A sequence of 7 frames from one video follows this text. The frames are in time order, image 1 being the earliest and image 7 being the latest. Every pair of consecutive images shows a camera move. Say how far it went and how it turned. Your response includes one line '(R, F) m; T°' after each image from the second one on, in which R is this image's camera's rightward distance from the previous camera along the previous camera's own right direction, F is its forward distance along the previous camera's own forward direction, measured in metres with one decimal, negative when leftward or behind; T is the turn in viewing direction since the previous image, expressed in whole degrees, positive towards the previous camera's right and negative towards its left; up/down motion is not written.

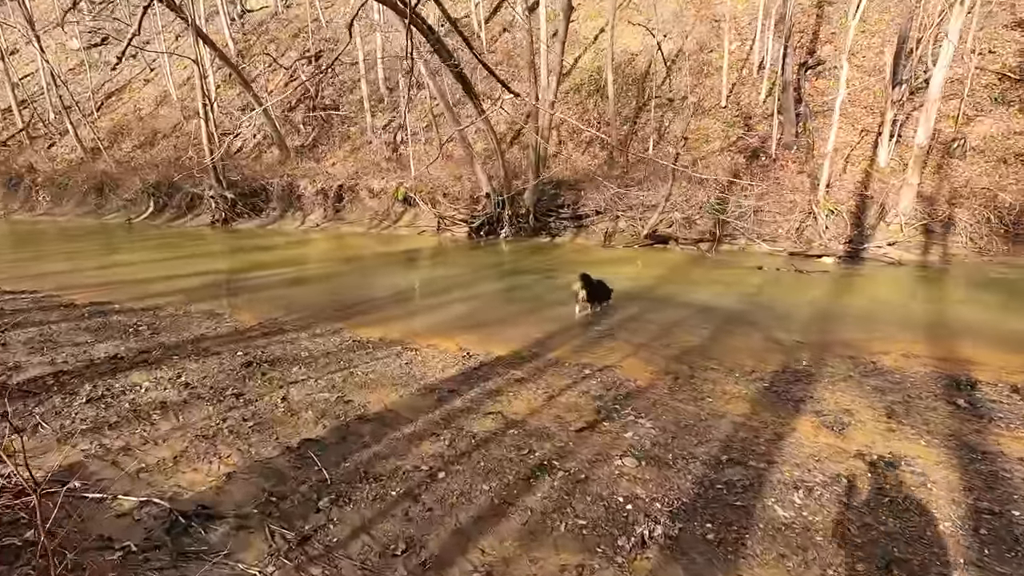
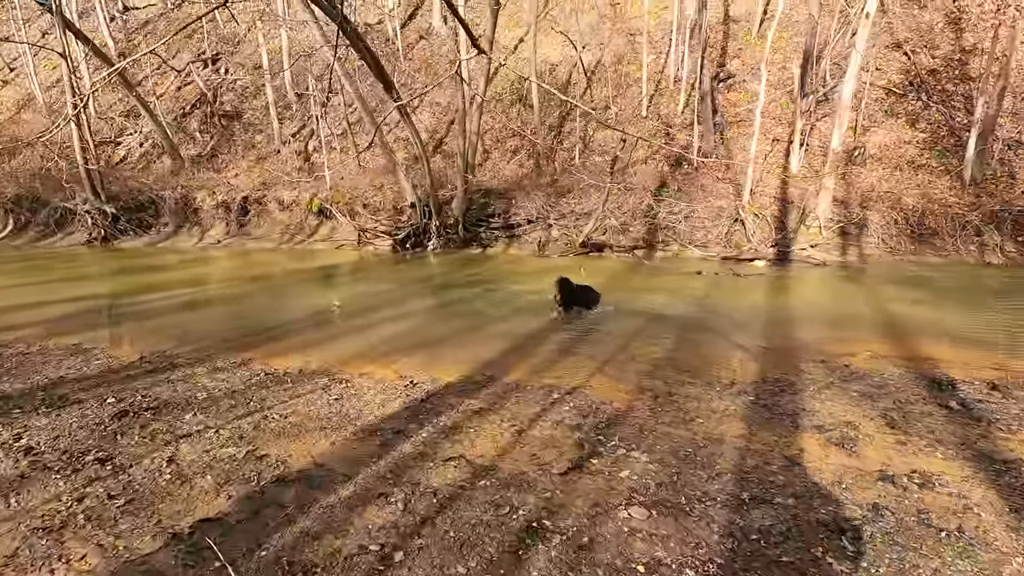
(-0.4, +1.2) m; +8°
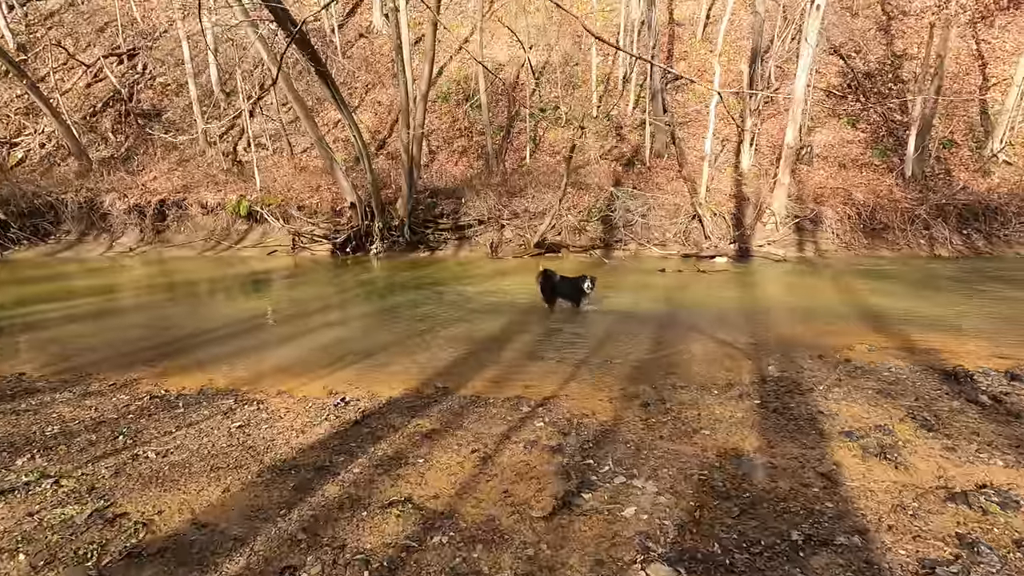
(-0.1, +1.3) m; +5°
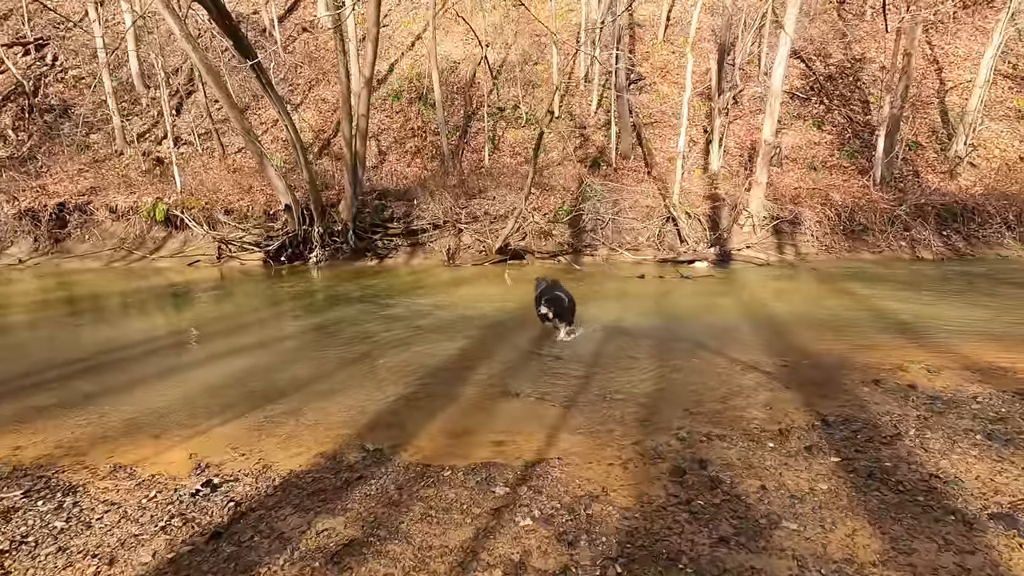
(0.0, +1.9) m; +4°
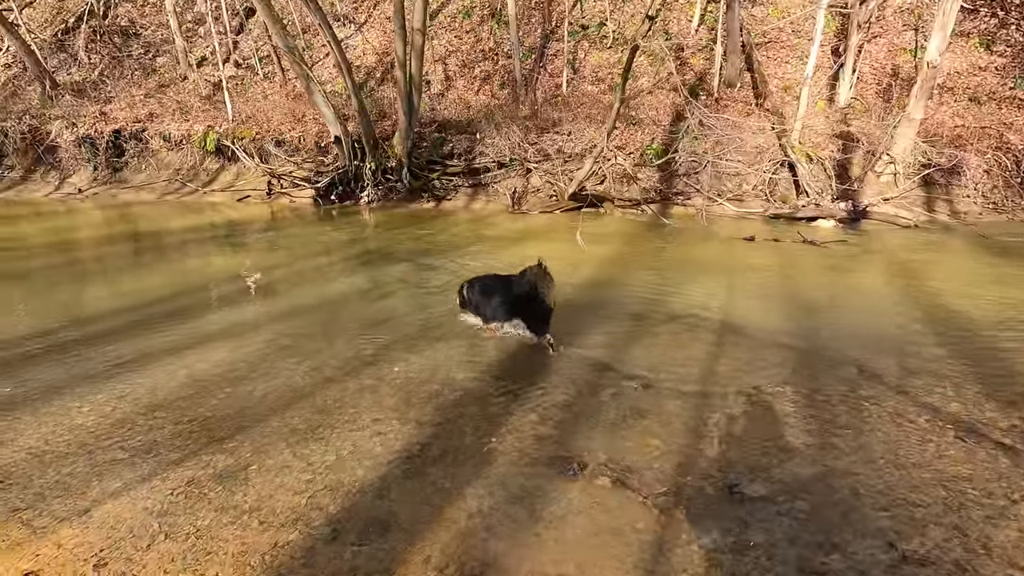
(0.0, +2.1) m; -8°
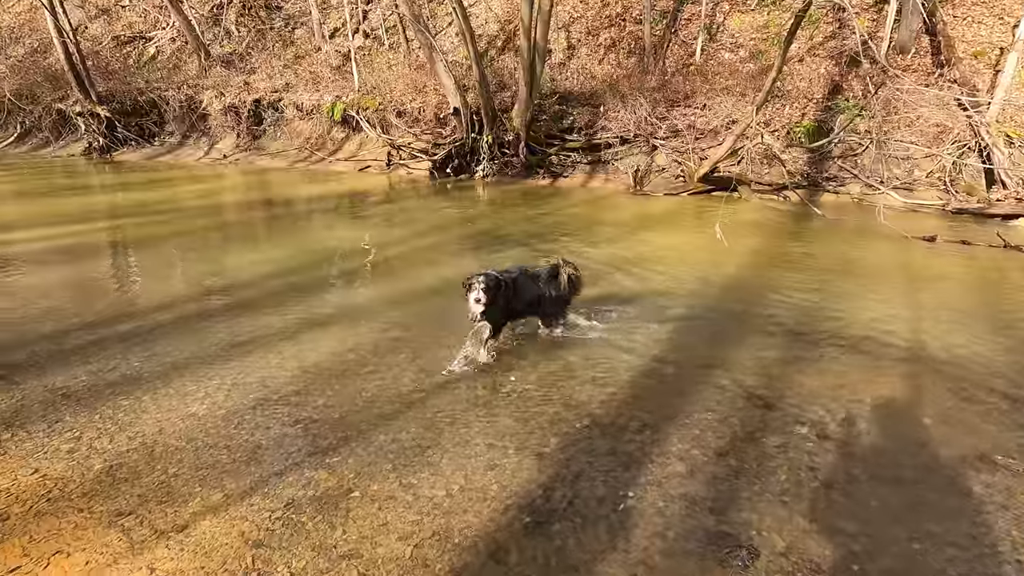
(-0.3, +0.6) m; -11°
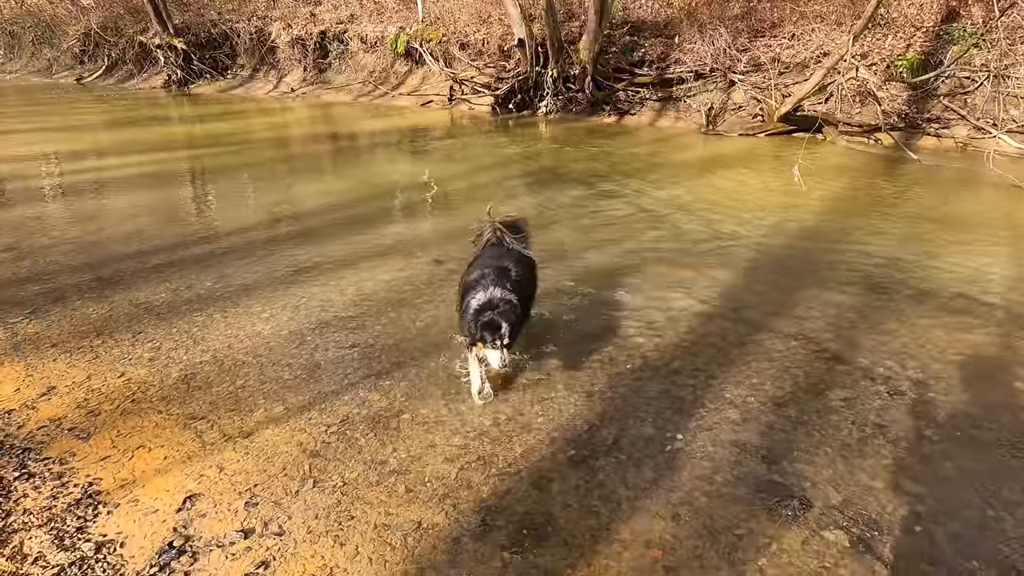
(0.0, +0.1) m; -6°
